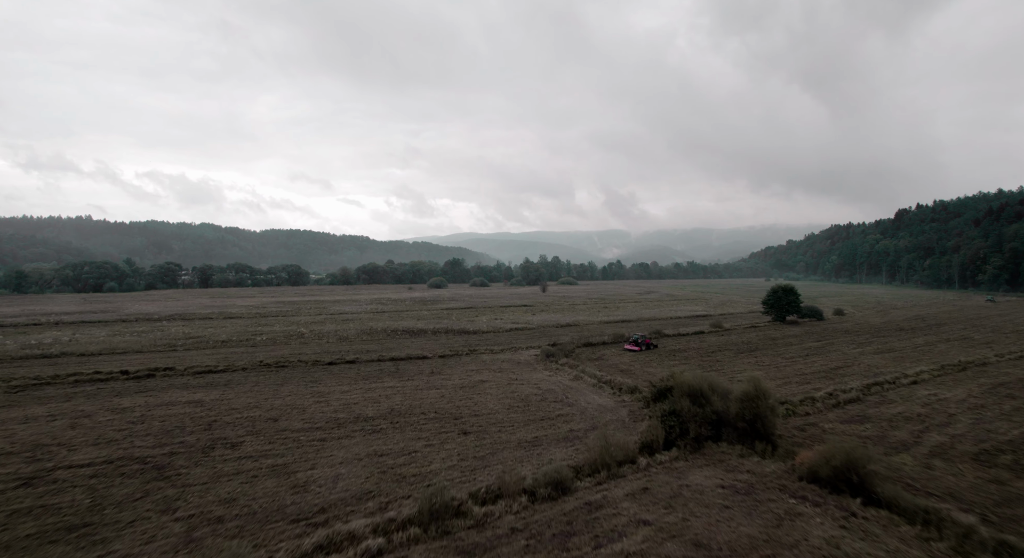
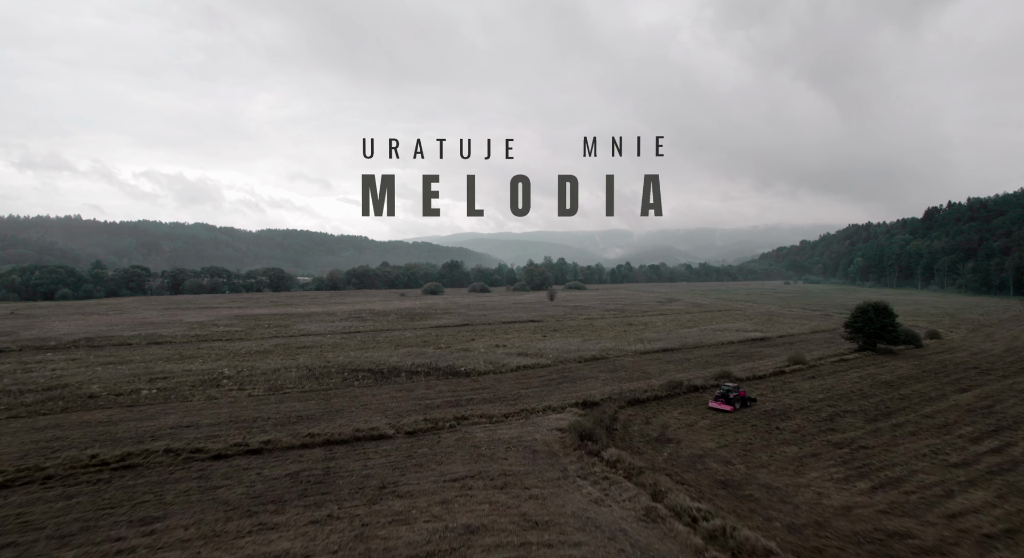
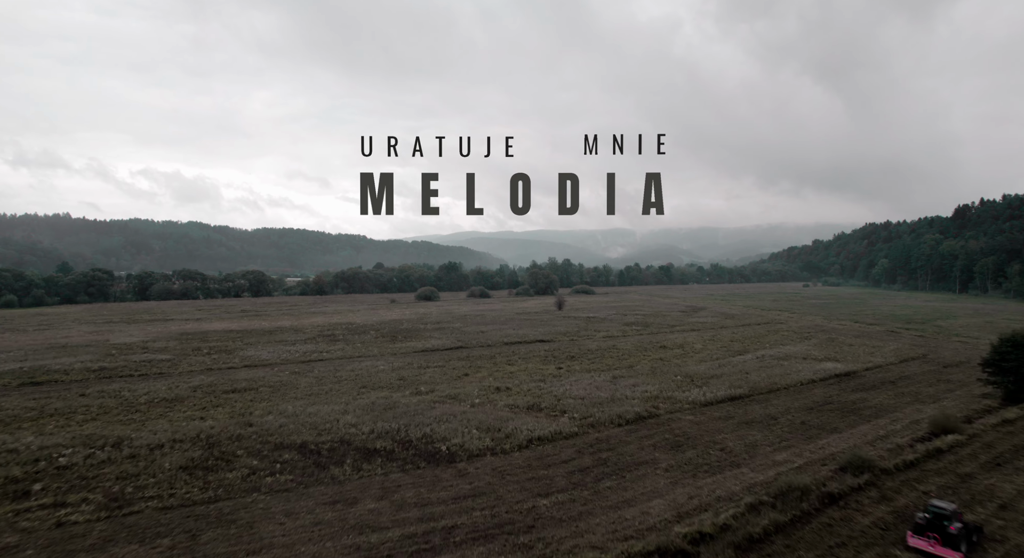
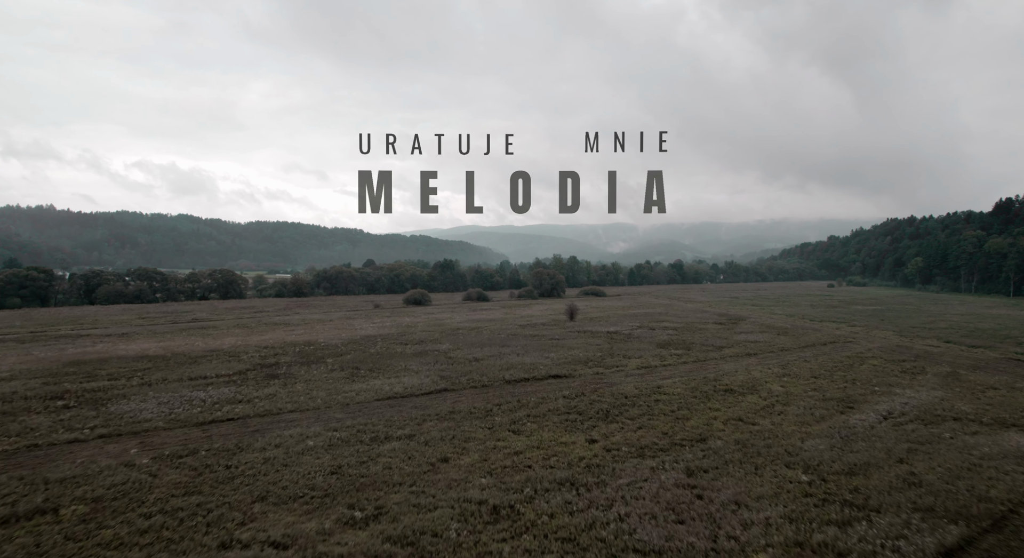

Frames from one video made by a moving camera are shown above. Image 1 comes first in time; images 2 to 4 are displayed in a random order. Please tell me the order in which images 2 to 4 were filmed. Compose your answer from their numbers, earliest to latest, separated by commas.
2, 3, 4
